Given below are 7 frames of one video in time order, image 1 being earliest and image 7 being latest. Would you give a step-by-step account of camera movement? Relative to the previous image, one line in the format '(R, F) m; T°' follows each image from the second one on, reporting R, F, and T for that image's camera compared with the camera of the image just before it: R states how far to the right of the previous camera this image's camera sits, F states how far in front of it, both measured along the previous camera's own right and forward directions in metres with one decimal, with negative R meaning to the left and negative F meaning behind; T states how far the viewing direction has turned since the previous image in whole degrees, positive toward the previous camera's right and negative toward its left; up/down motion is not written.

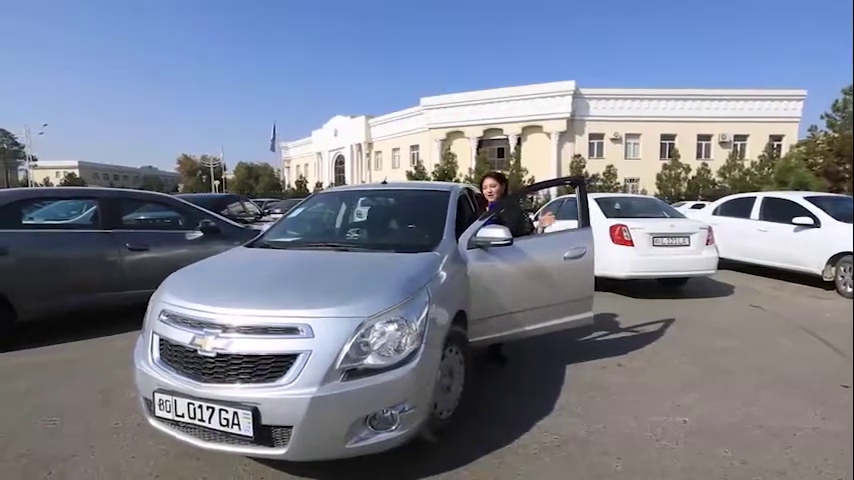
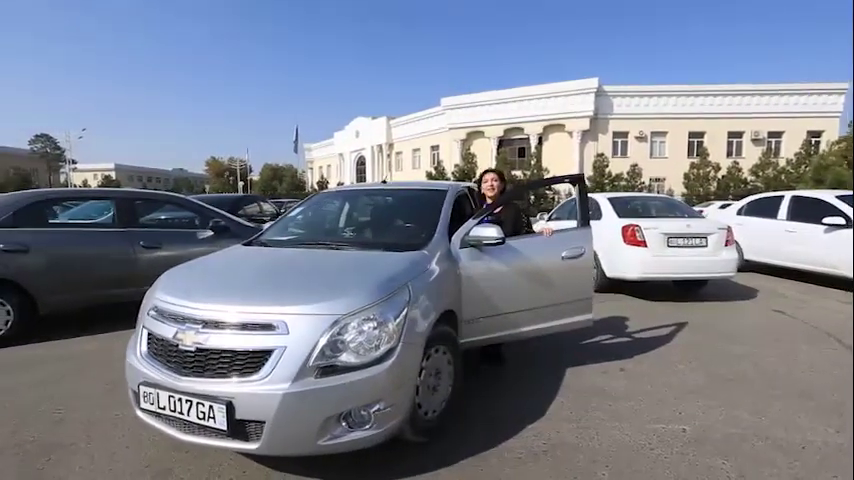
(+0.3, 0.0) m; -4°
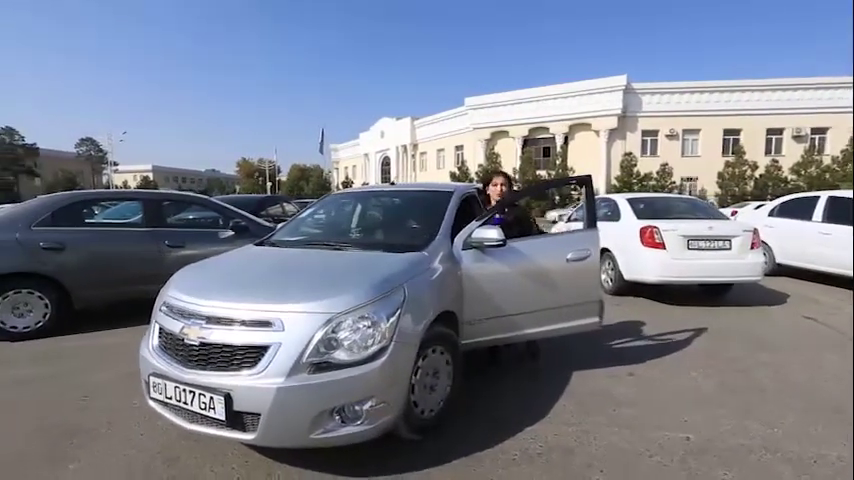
(+0.2, 0.0) m; -4°
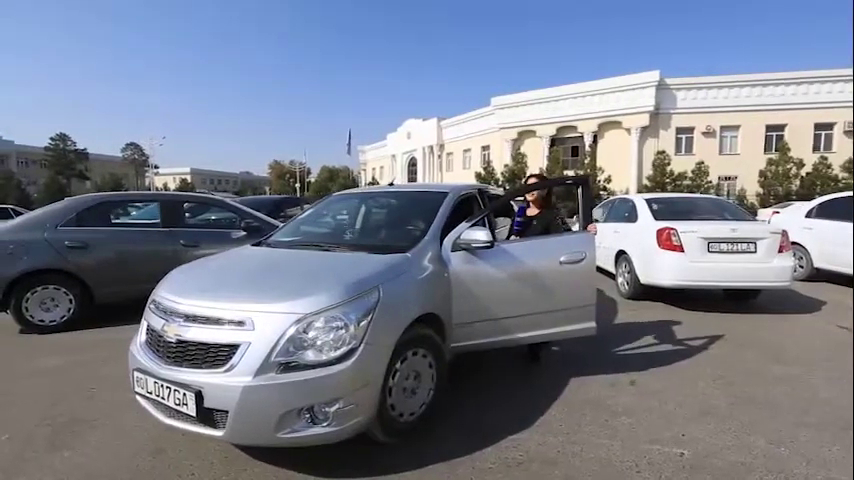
(+0.4, +0.1) m; -5°
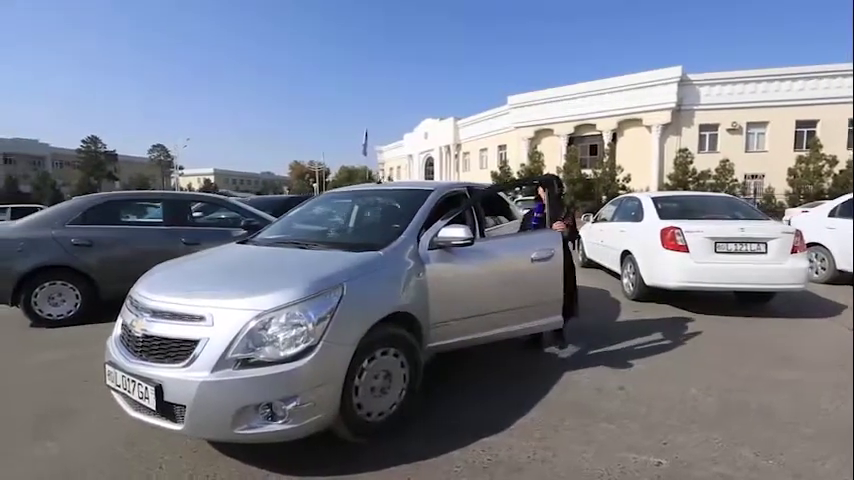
(+0.4, +0.1) m; -4°
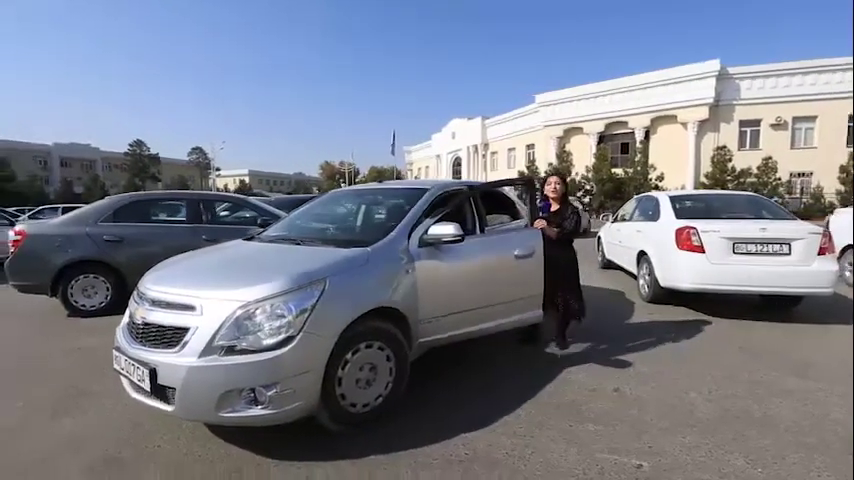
(+0.4, 0.0) m; -5°
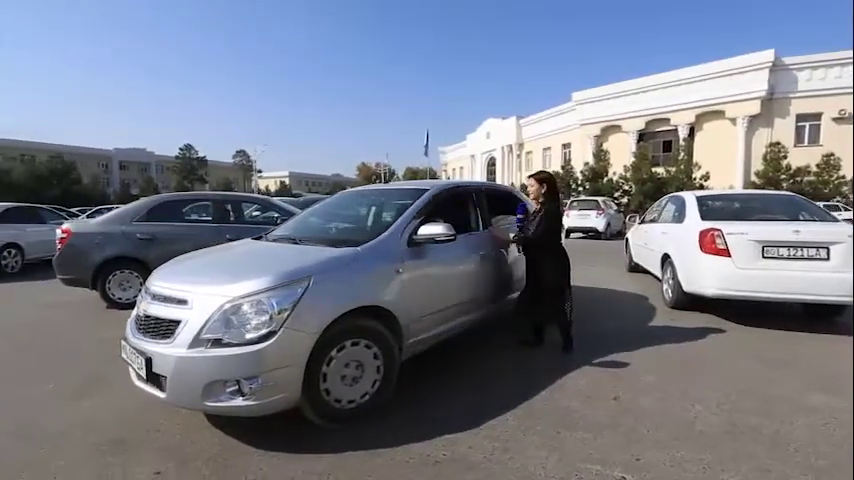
(+0.4, +0.1) m; -6°
